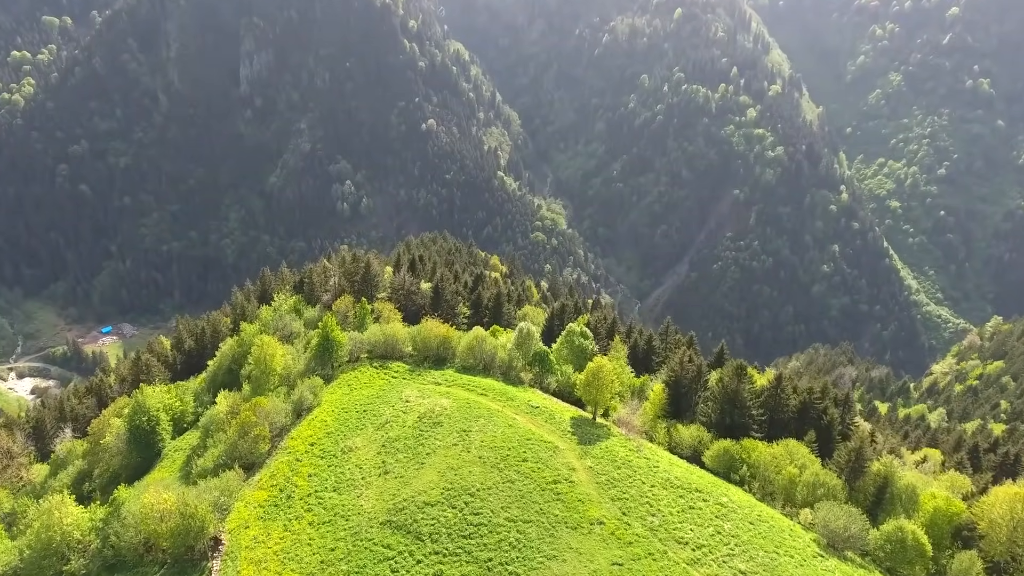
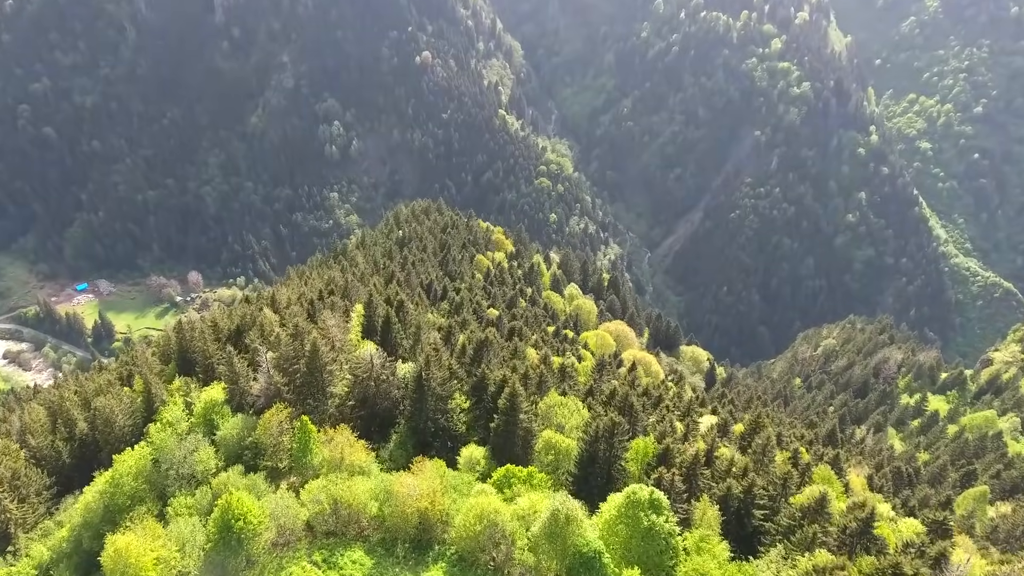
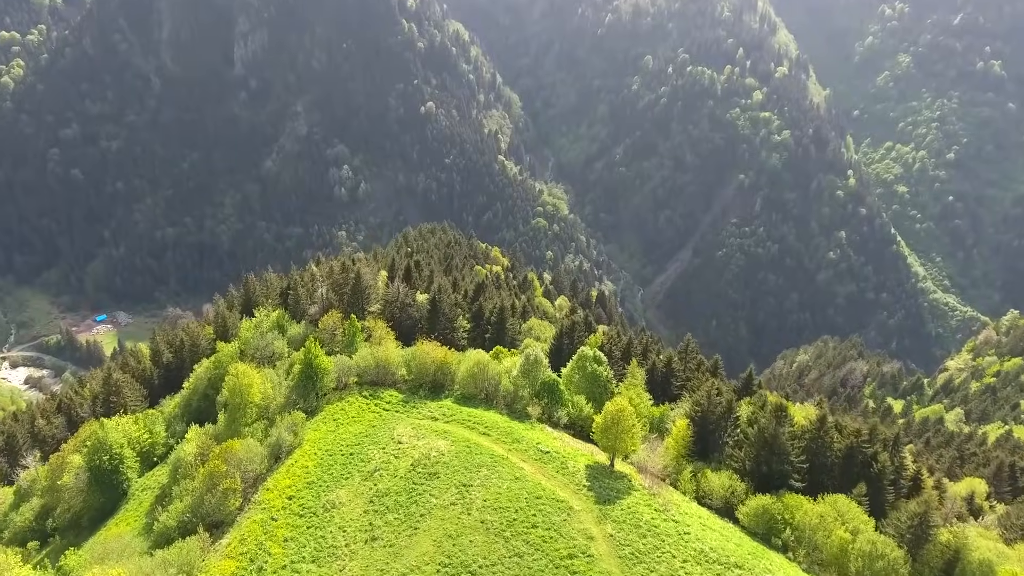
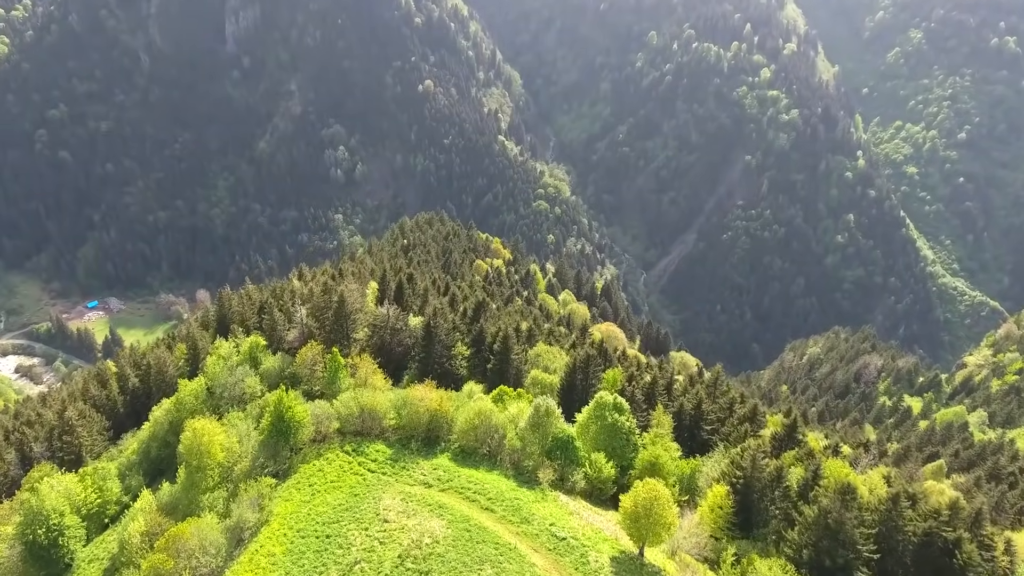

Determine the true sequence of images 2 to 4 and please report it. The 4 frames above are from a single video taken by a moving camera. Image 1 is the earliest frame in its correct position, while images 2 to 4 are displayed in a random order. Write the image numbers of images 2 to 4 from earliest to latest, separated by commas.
3, 4, 2
